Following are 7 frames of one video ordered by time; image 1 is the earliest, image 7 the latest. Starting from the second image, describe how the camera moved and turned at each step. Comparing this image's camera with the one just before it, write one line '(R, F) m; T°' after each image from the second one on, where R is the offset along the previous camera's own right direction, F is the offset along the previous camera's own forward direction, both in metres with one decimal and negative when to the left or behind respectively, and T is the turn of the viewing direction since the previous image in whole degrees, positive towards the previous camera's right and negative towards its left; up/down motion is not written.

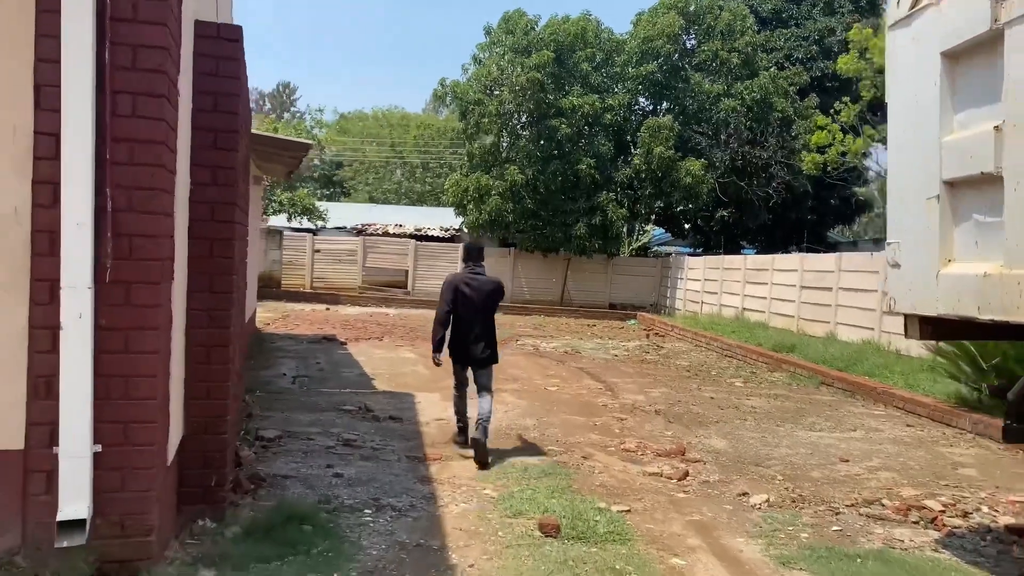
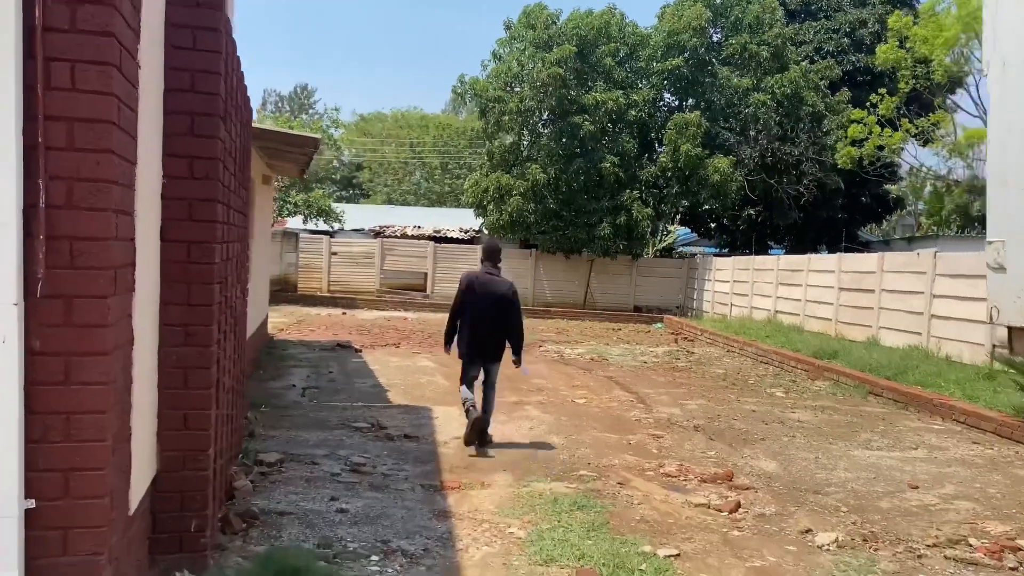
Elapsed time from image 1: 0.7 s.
(0.0, +0.6) m; -1°
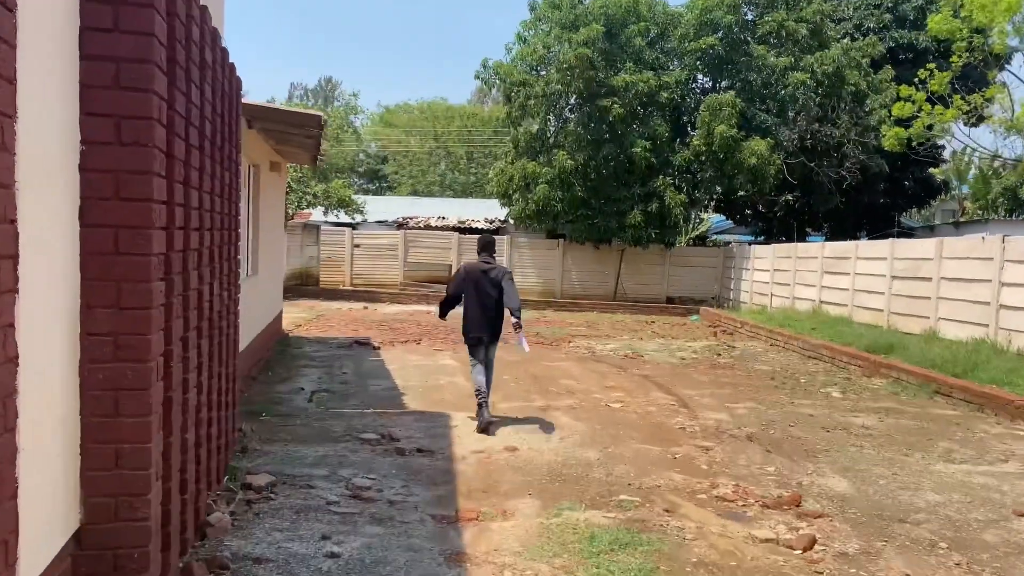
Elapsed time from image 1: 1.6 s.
(0.0, +0.8) m; -2°
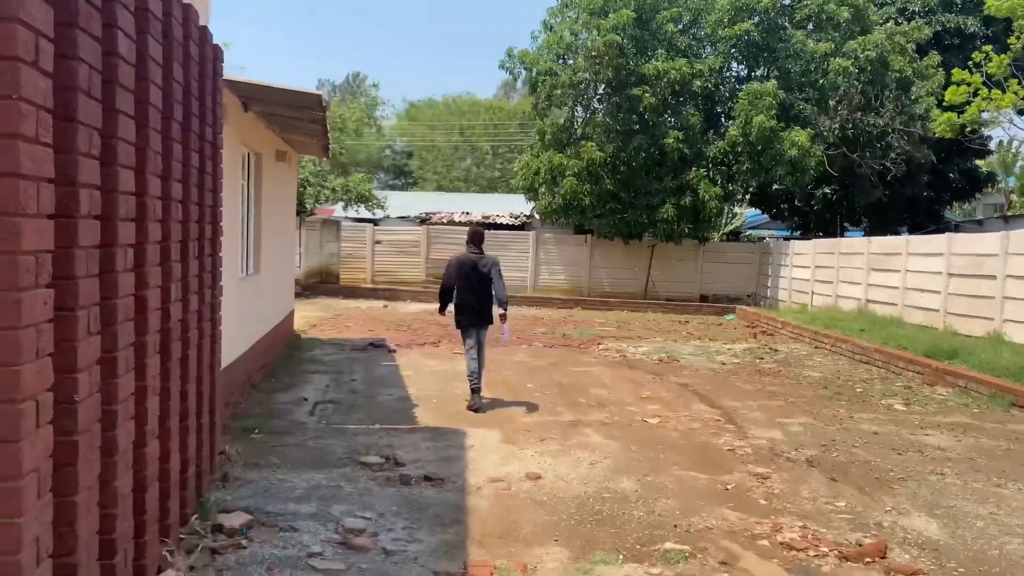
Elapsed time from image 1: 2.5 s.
(0.0, +0.8) m; -2°
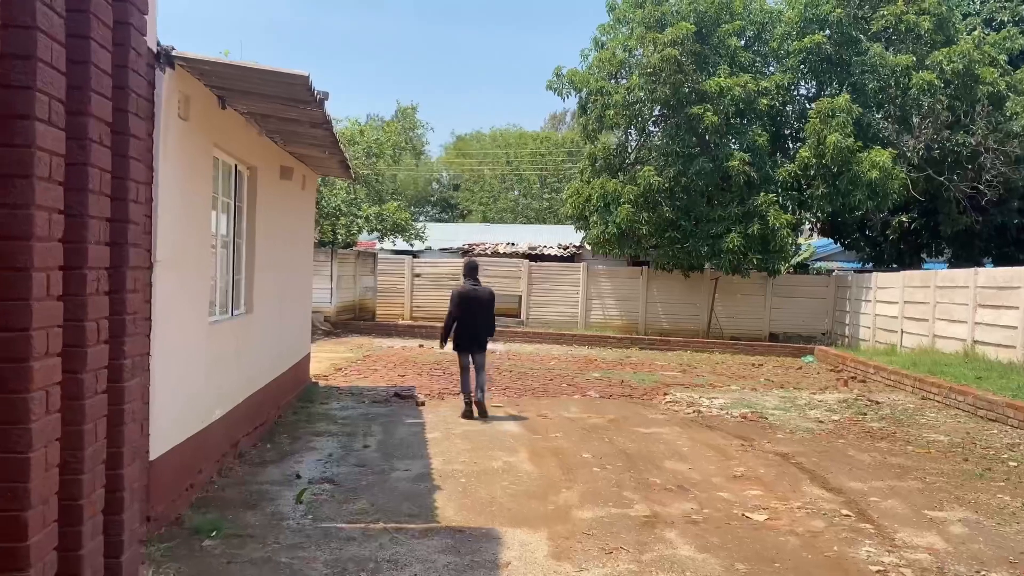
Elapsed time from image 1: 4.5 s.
(0.0, +1.6) m; -3°
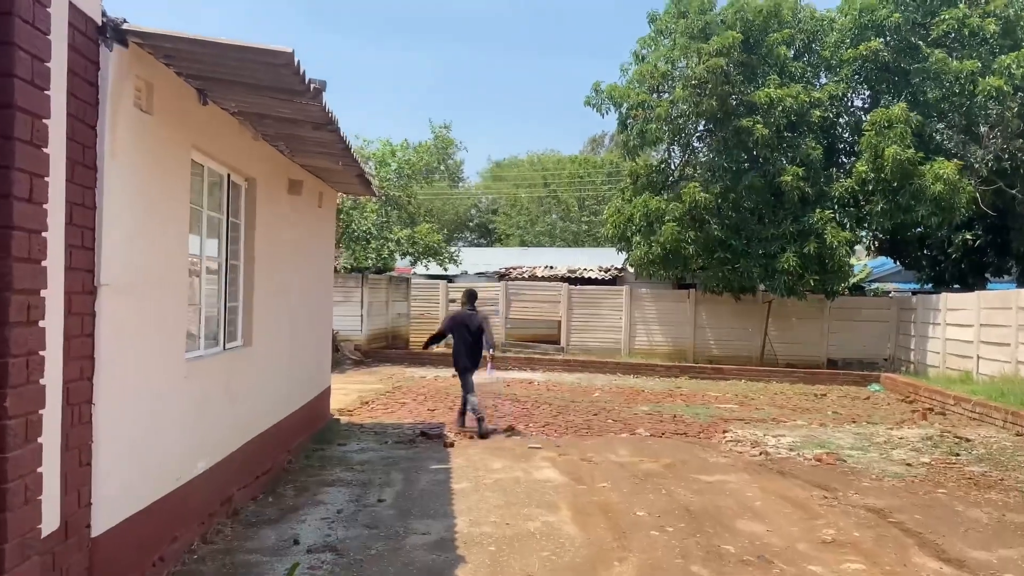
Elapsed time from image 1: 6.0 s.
(0.0, +0.9) m; -3°
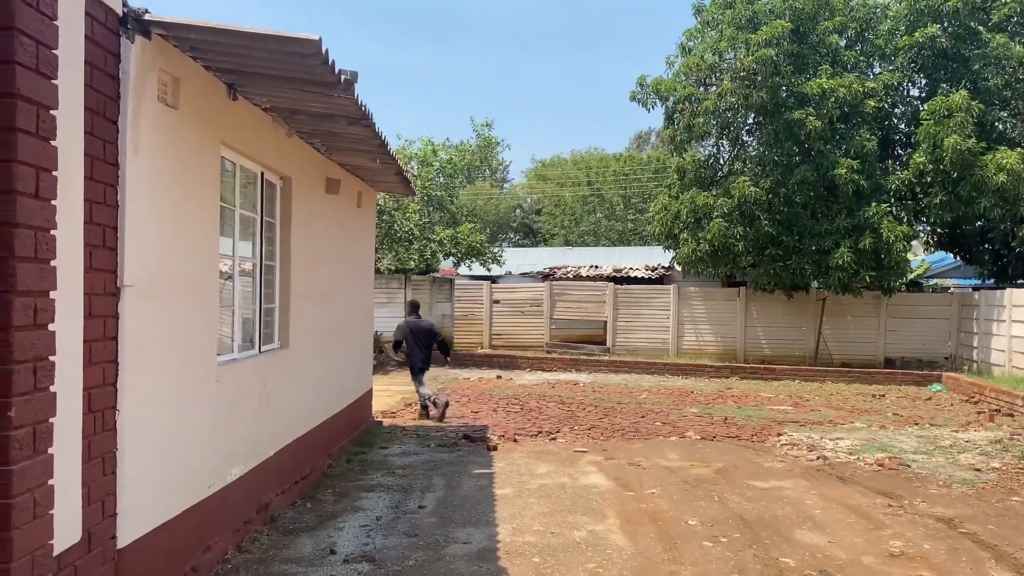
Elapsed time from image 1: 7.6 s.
(0.0, +0.2) m; -3°
